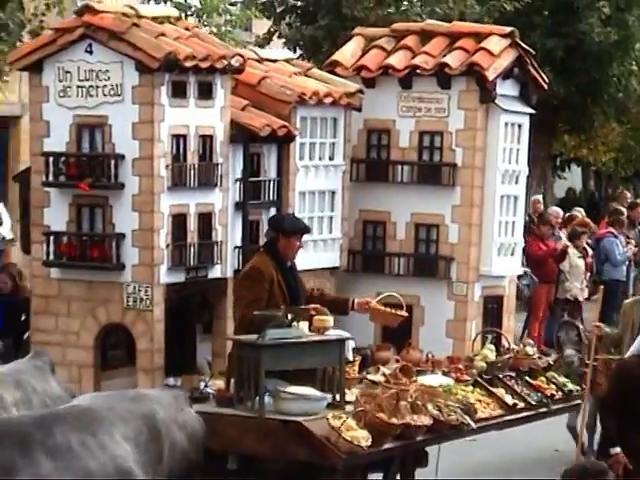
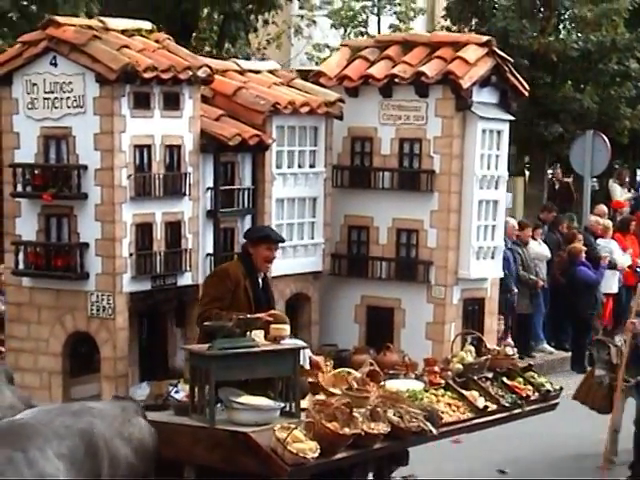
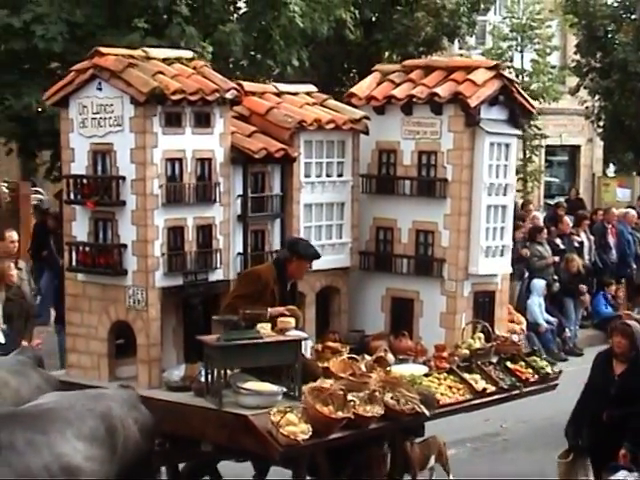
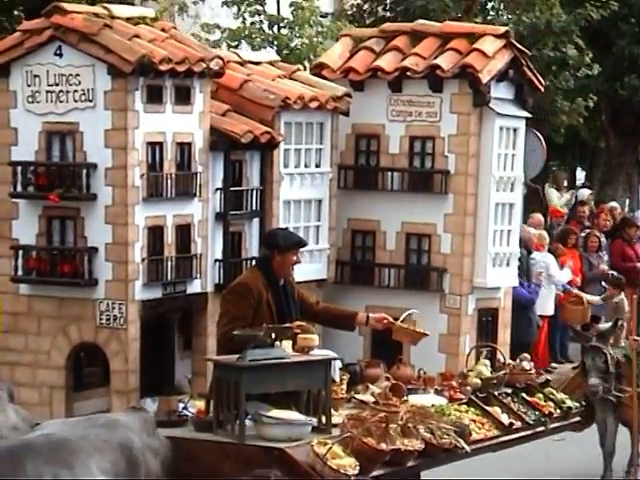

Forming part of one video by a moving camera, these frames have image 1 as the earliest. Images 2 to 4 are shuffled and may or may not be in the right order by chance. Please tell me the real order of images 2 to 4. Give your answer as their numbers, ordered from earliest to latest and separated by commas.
4, 2, 3
